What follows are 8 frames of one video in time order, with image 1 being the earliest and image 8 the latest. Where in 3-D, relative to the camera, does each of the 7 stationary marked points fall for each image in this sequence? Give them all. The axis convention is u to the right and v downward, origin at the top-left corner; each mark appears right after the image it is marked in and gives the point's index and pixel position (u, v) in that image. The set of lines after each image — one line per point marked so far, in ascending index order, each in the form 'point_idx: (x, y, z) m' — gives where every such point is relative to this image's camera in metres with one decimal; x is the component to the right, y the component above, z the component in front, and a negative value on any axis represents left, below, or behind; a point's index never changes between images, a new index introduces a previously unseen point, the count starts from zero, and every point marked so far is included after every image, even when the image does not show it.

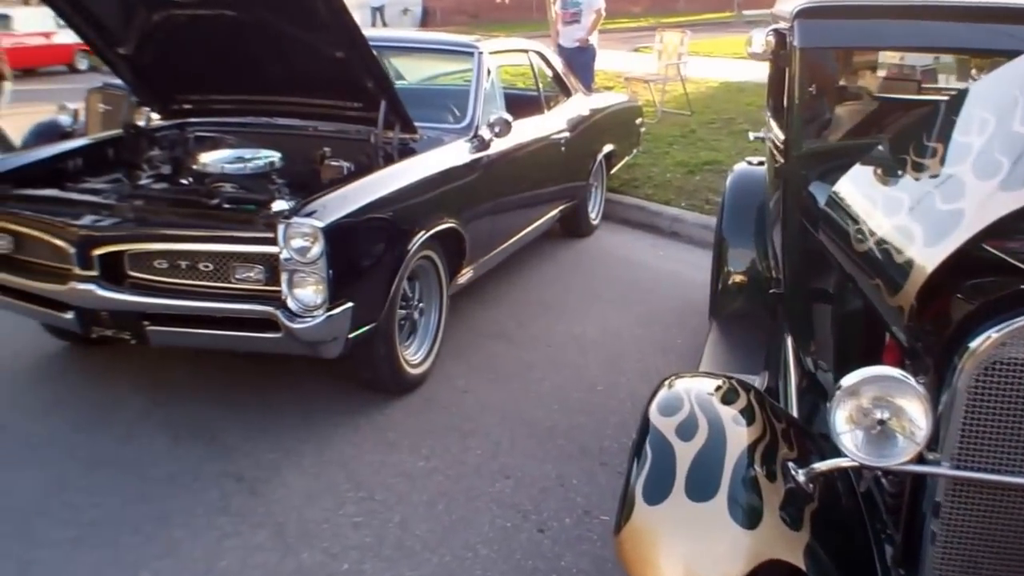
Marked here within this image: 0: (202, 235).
0: (-1.0, +0.2, +3.5) m
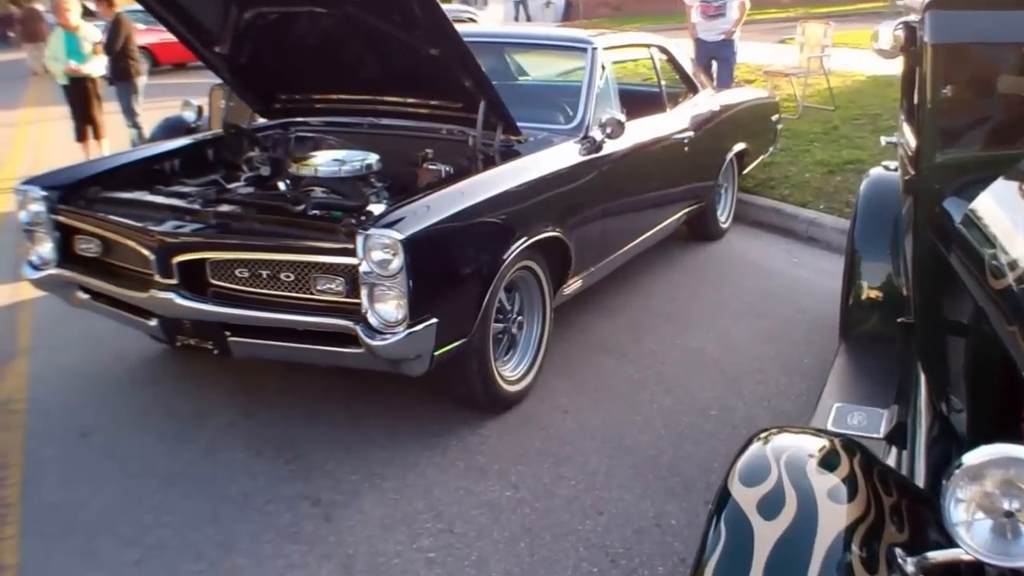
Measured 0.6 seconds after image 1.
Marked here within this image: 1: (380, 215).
0: (-0.7, +0.1, +3.4) m
1: (-0.4, +0.2, +3.3) m
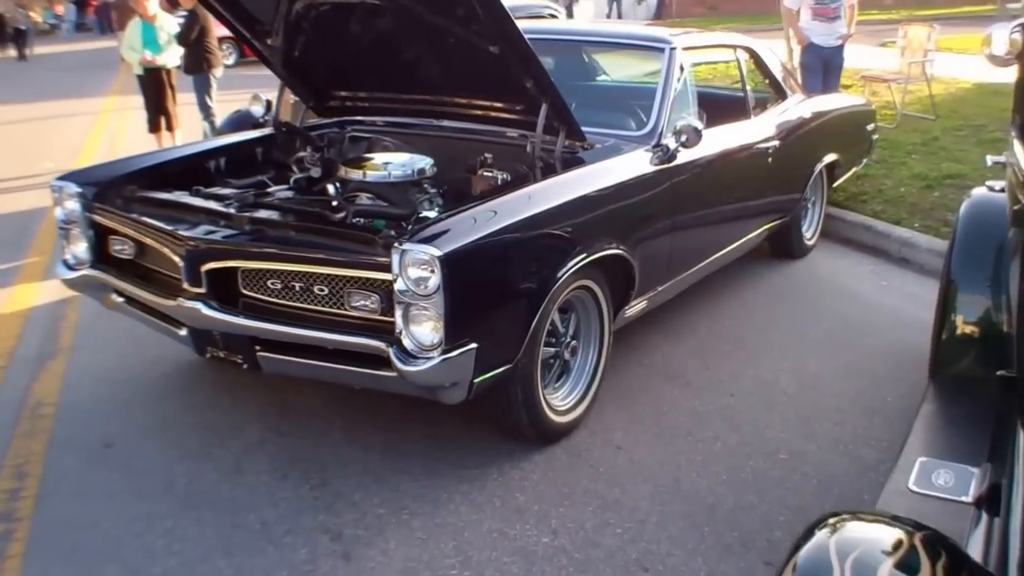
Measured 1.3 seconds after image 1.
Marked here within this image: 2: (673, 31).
0: (-0.6, +0.1, +3.1) m
1: (-0.2, +0.2, +3.0) m
2: (+0.7, +1.1, +4.9) m
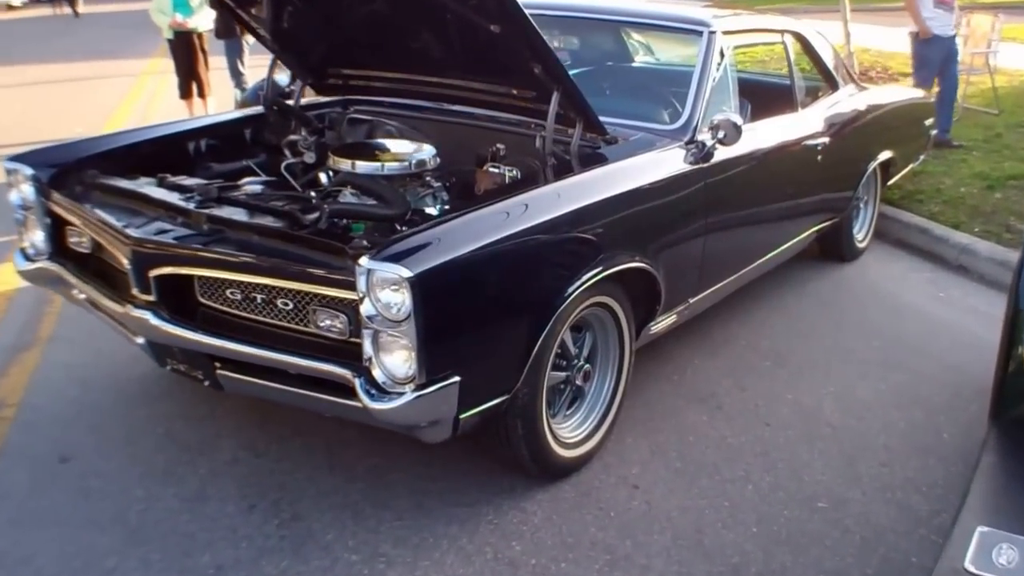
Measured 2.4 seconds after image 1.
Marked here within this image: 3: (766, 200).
0: (-0.6, +0.1, +2.7) m
1: (-0.2, +0.1, +2.6) m
2: (+0.8, +1.1, +4.4) m
3: (+1.0, +0.3, +4.4) m
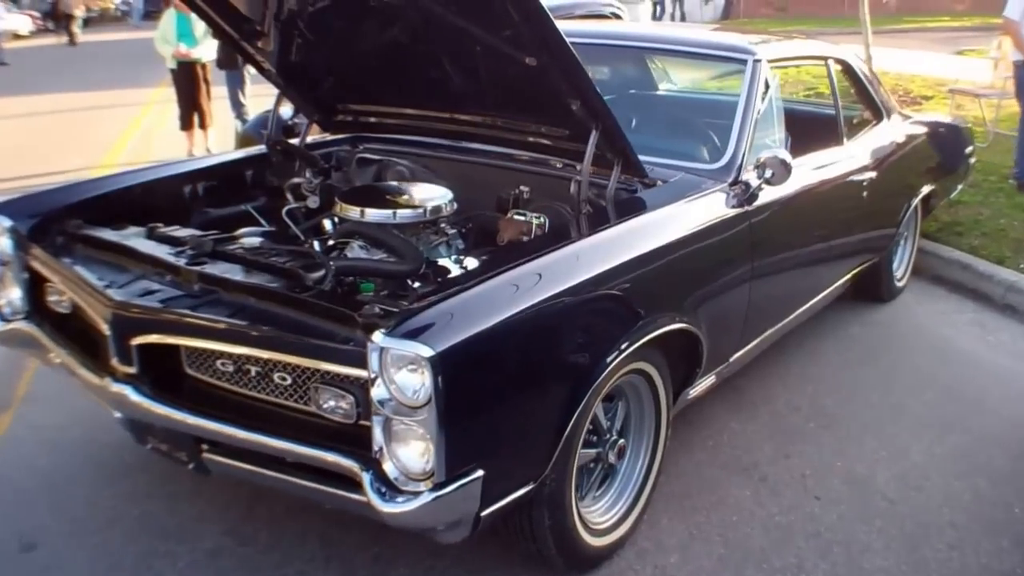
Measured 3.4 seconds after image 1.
0: (-0.5, -0.1, +2.3) m
1: (-0.2, 0.0, +2.2) m
2: (+0.9, +0.9, +4.1) m
3: (+1.1, +0.2, +4.1) m
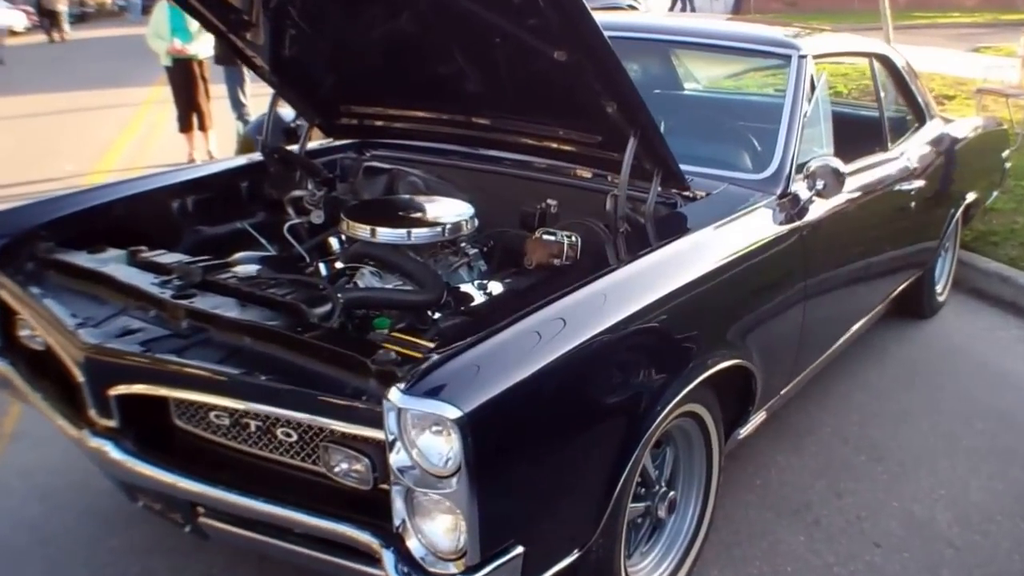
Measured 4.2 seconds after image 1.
0: (-0.4, -0.2, +2.0) m
1: (-0.1, -0.1, +1.9) m
2: (+0.9, +0.8, +3.8) m
3: (+1.1, +0.1, +3.7) m
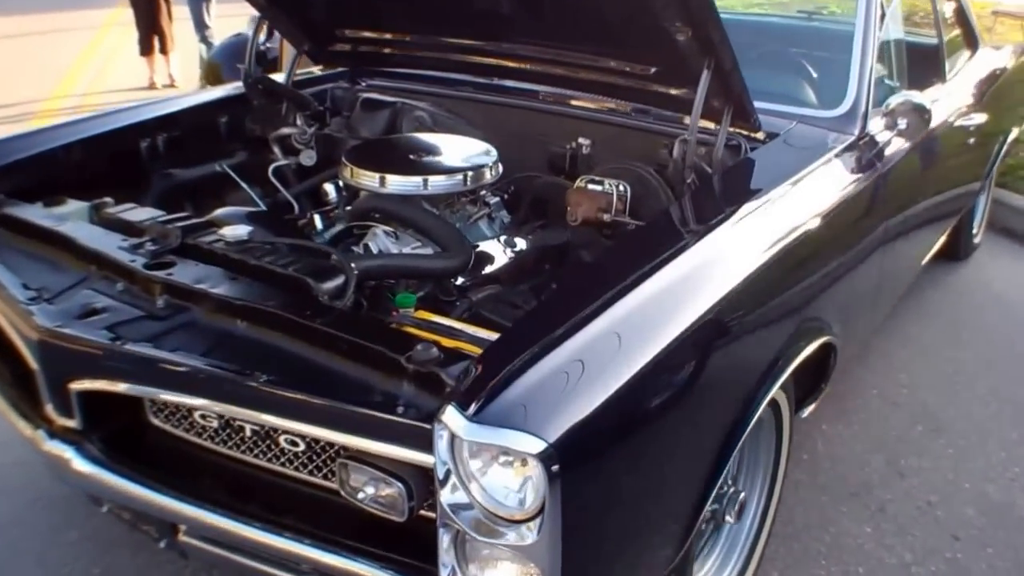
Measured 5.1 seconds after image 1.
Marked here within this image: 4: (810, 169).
0: (-0.3, -0.1, +1.6) m
1: (0.0, -0.1, +1.5) m
2: (+1.0, +1.0, +3.3) m
3: (+1.2, +0.2, +3.3) m
4: (+0.6, +0.2, +2.3) m
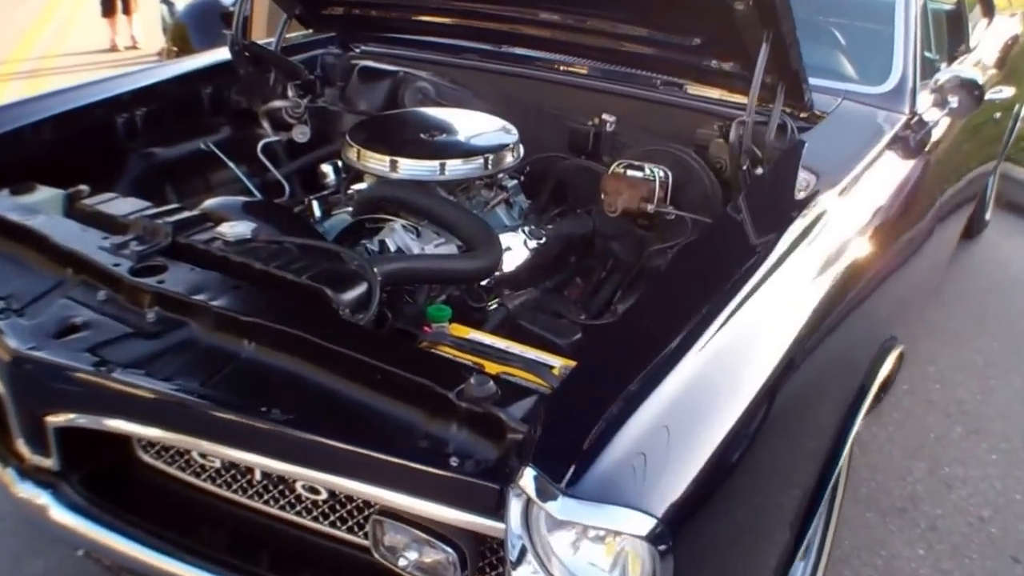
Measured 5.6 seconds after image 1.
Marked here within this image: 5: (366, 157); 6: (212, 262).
0: (-0.2, -0.2, +1.3) m
1: (+0.1, -0.1, +1.2) m
2: (+1.0, +1.0, +3.1) m
3: (+1.2, +0.3, +3.1) m
4: (+0.7, +0.2, +2.1) m
5: (-0.3, +0.2, +2.1) m
6: (-0.4, 0.0, +1.6) m
